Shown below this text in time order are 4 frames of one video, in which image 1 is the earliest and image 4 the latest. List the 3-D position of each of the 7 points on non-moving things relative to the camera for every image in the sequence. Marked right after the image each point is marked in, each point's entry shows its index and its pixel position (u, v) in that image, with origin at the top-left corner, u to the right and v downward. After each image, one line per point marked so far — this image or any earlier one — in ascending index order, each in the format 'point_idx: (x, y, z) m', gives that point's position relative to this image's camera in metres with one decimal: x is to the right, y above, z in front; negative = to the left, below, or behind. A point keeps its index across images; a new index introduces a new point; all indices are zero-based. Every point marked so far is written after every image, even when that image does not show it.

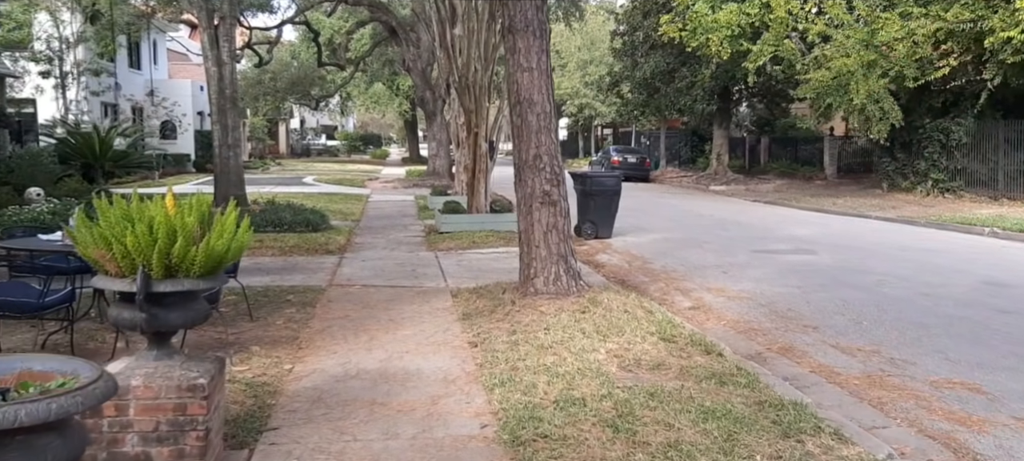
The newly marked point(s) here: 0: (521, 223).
0: (+0.1, +0.1, +7.6) m
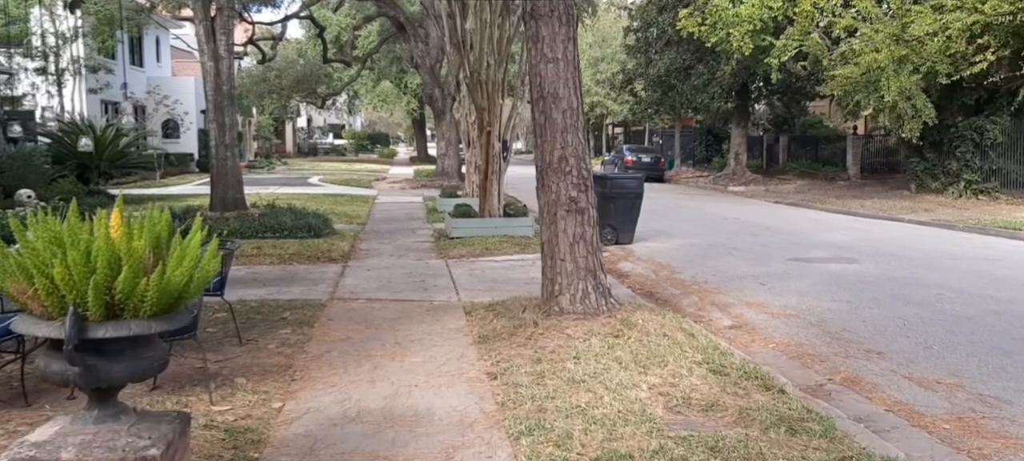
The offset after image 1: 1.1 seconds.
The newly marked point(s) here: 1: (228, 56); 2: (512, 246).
0: (+0.3, 0.0, +6.8) m
1: (-4.4, +2.7, +13.1) m
2: (0.0, -0.2, +12.3) m
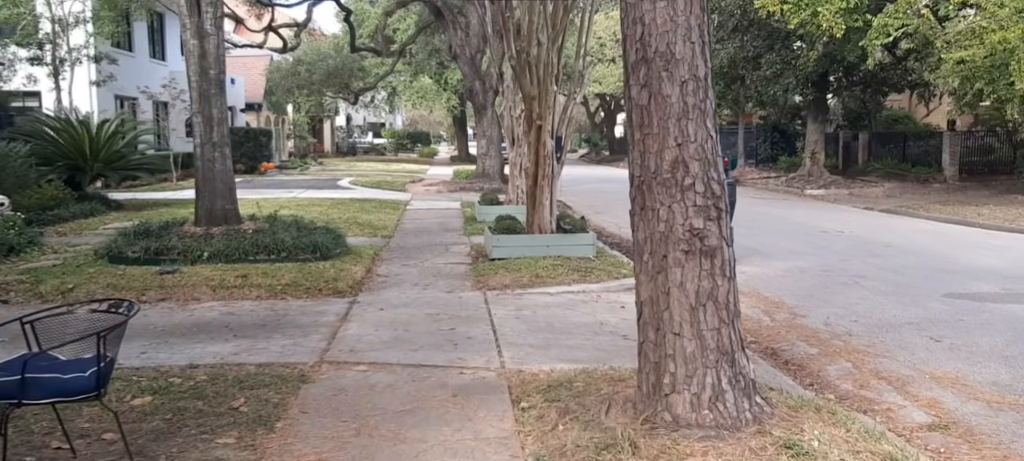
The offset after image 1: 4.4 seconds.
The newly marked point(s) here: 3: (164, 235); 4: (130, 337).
0: (+0.6, -0.3, +4.1) m
1: (-3.7, +2.5, +10.6) m
2: (+0.6, -0.5, +9.6) m
3: (-4.1, -0.1, +10.0) m
4: (-3.1, -0.9, +6.8) m
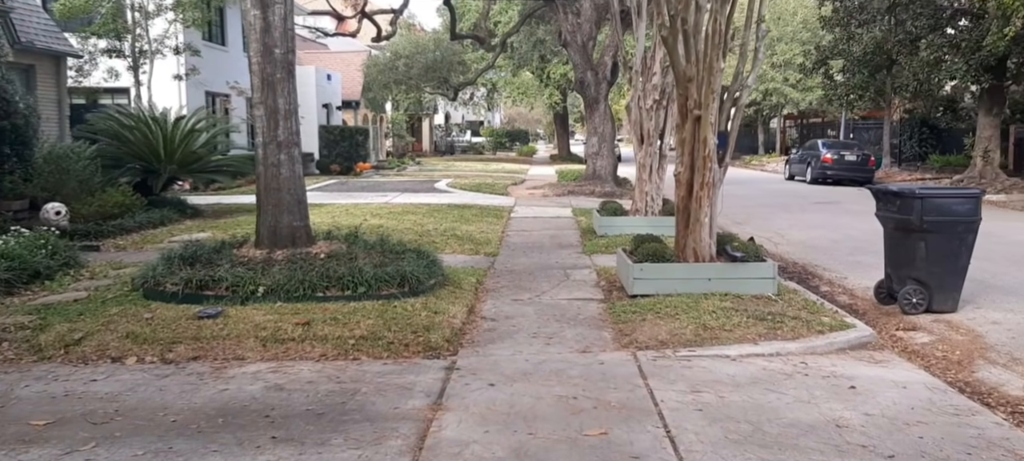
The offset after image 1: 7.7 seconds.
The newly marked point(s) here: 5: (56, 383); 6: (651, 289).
0: (+1.3, -0.5, +1.4) m
1: (-2.2, +2.2, +8.4) m
2: (+1.9, -0.7, +6.9) m
3: (-2.8, -0.3, +7.9) m
4: (-2.1, -1.1, +4.5) m
5: (-3.0, -1.0, +5.5) m
6: (+1.3, -0.5, +7.9) m
